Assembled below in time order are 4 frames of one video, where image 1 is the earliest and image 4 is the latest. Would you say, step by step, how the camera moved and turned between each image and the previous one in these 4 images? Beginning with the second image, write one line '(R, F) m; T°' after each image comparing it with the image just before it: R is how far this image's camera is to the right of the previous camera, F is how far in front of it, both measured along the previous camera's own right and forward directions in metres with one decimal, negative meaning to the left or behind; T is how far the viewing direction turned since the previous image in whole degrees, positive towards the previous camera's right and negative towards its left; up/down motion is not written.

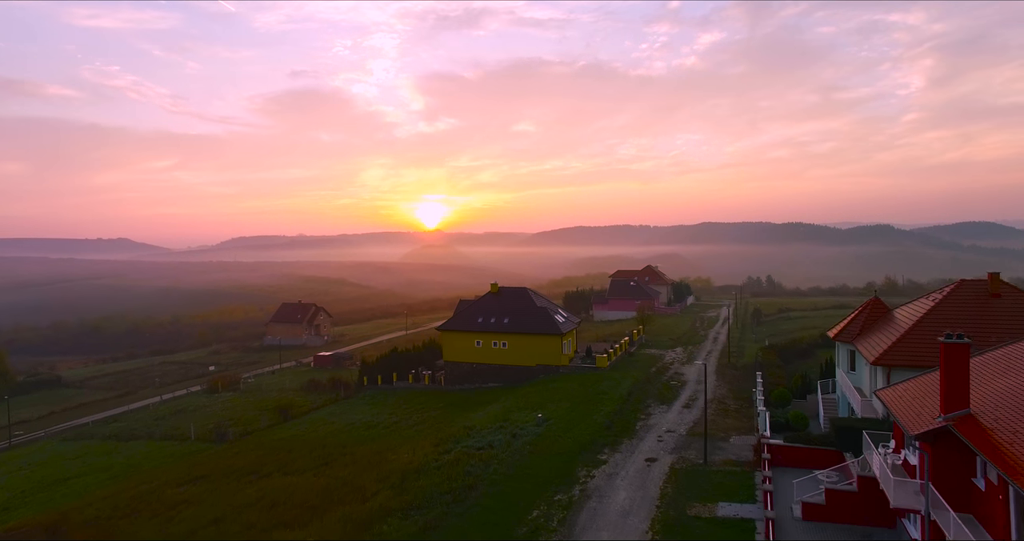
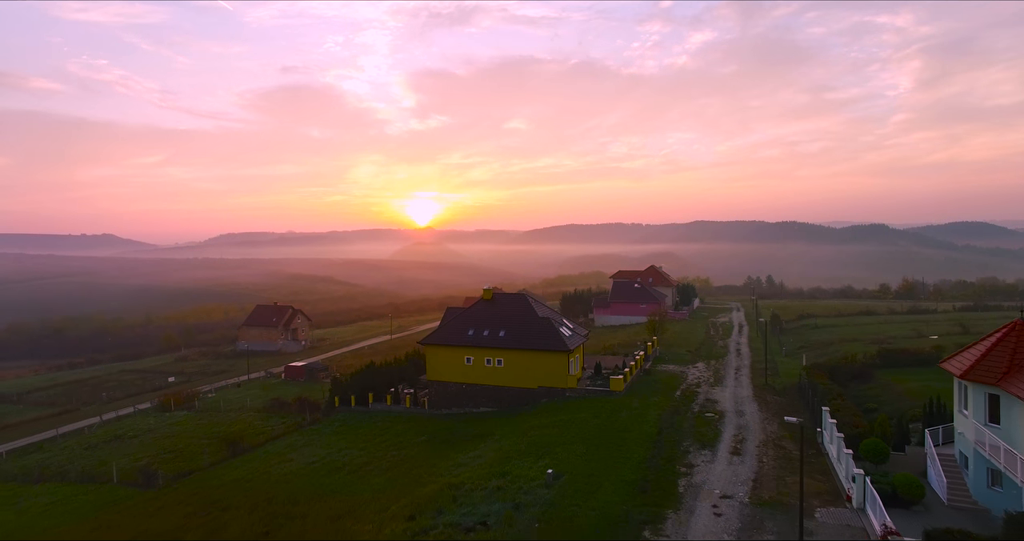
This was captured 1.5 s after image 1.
(-0.3, +5.4) m; +1°
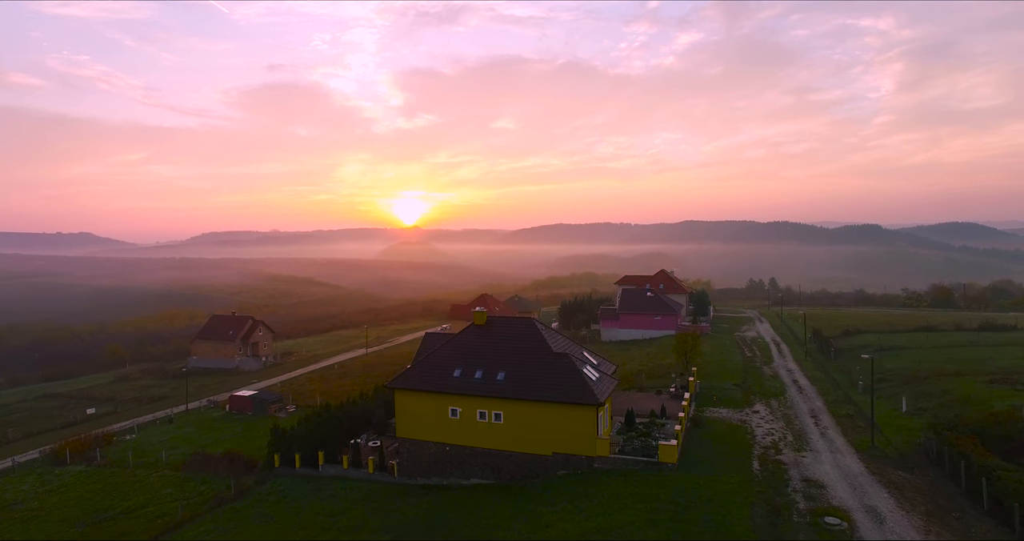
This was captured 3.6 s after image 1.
(-0.6, +8.5) m; +1°
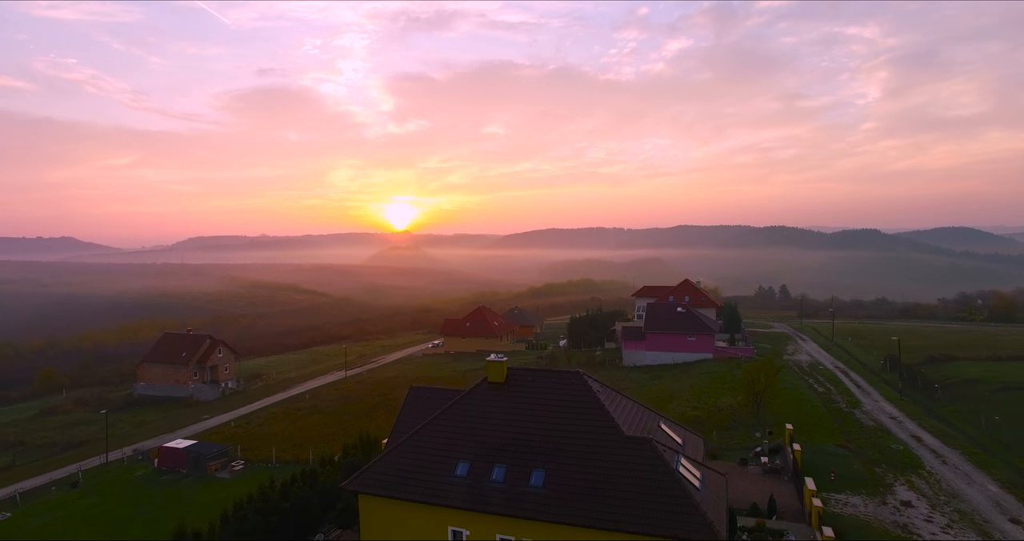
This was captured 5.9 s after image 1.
(-1.2, +8.7) m; +1°
